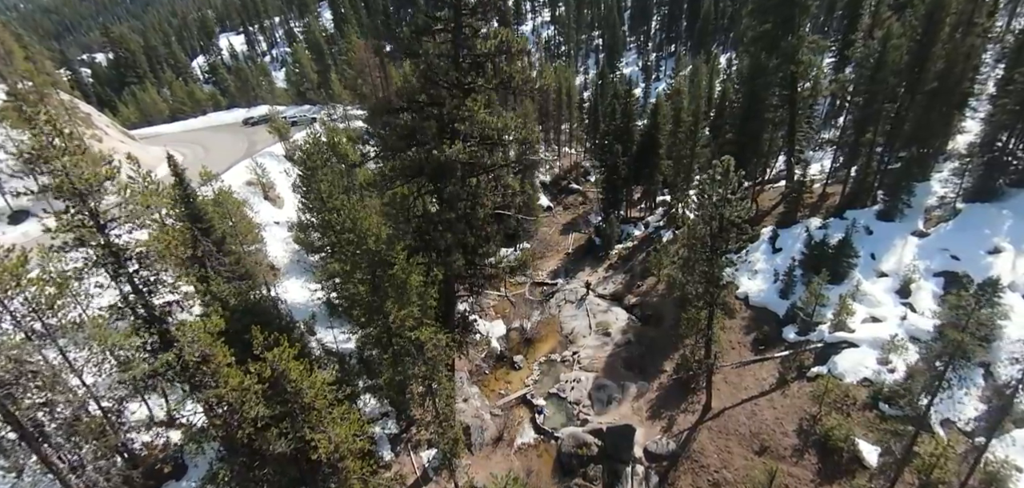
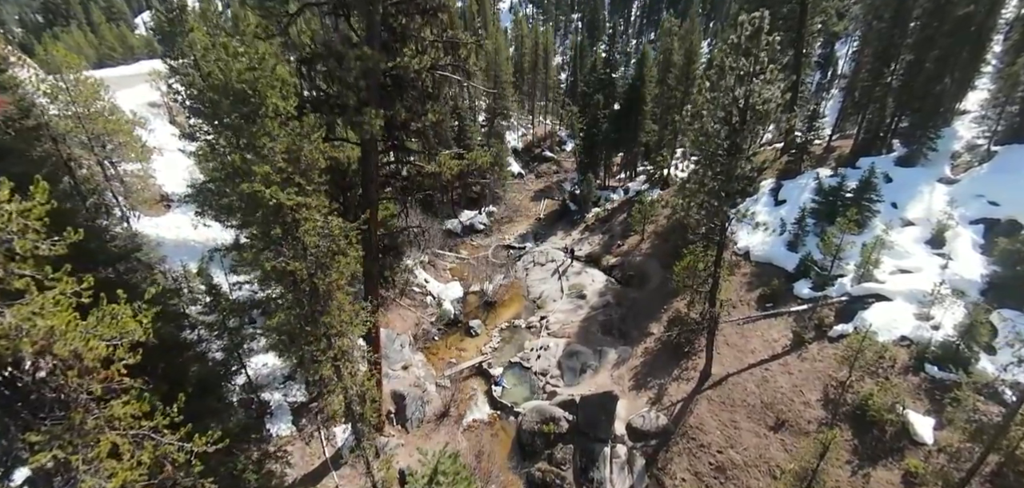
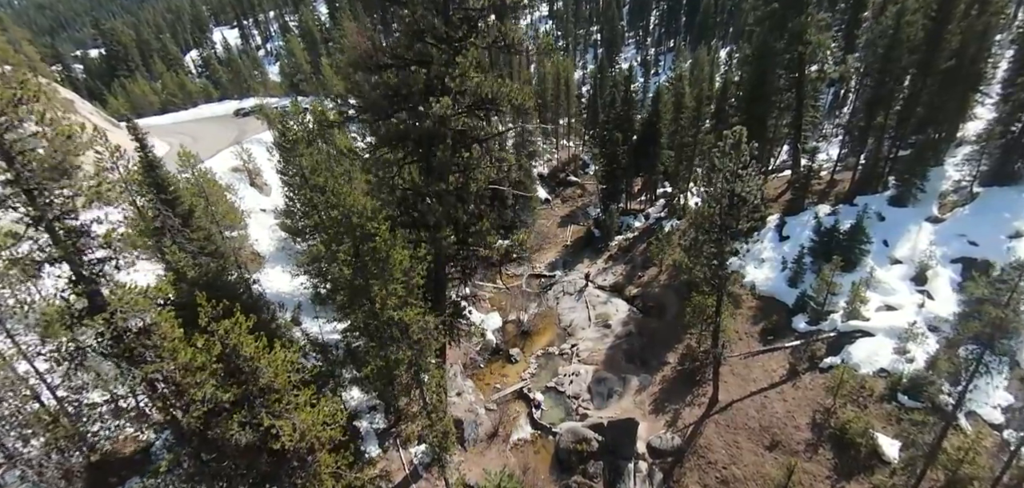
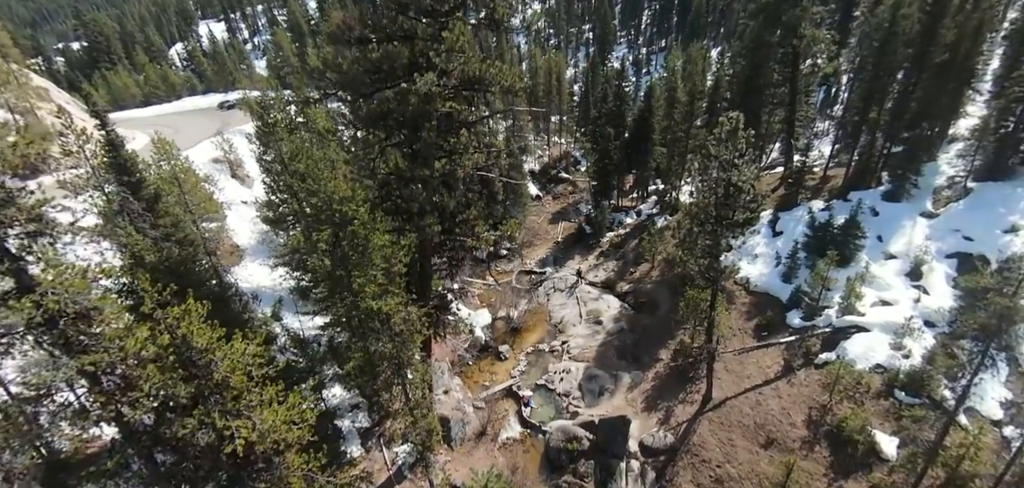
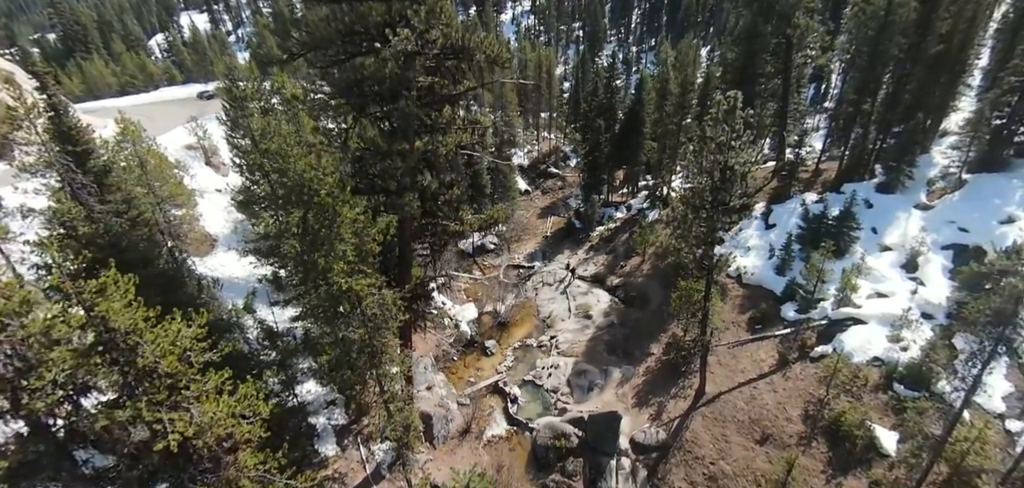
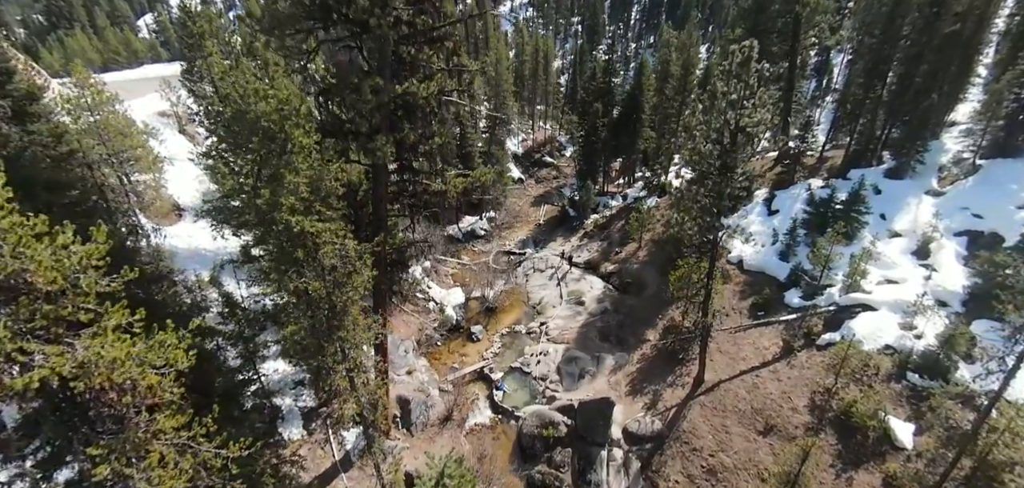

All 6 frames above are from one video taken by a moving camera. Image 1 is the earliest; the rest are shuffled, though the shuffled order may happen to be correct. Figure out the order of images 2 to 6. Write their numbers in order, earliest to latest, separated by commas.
3, 4, 5, 6, 2
